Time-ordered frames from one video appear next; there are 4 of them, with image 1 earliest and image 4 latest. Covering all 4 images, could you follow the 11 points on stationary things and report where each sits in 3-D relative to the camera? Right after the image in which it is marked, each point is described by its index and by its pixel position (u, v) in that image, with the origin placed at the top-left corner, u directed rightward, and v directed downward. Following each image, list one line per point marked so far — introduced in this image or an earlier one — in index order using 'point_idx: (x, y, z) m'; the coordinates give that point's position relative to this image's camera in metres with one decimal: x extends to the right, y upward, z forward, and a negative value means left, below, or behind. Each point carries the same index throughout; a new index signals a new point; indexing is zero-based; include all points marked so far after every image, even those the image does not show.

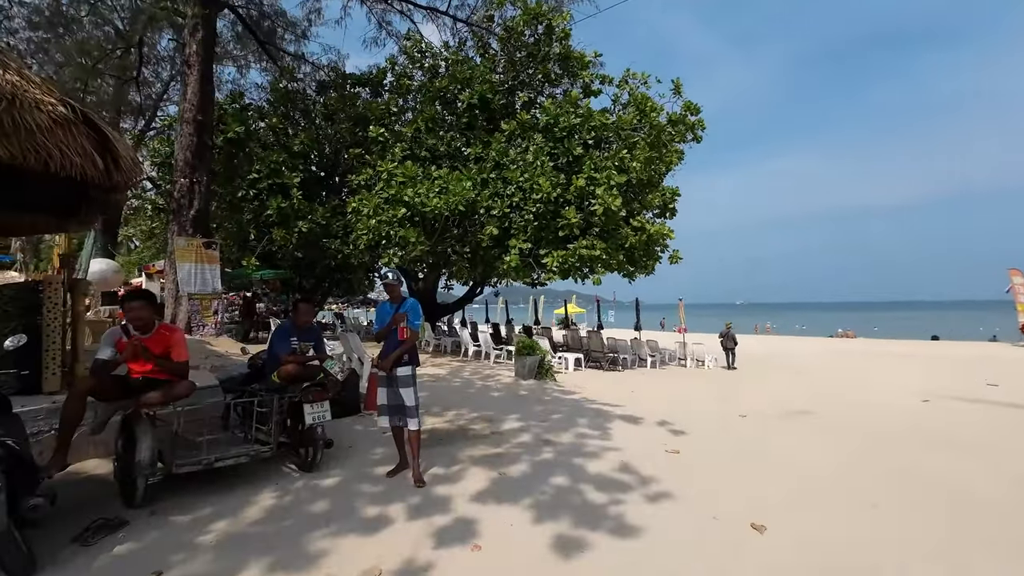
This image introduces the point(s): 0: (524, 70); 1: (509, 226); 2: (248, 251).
0: (+0.5, +8.6, +16.9) m
1: (-0.1, +1.9, +13.2) m
2: (-10.4, +1.5, +16.7) m
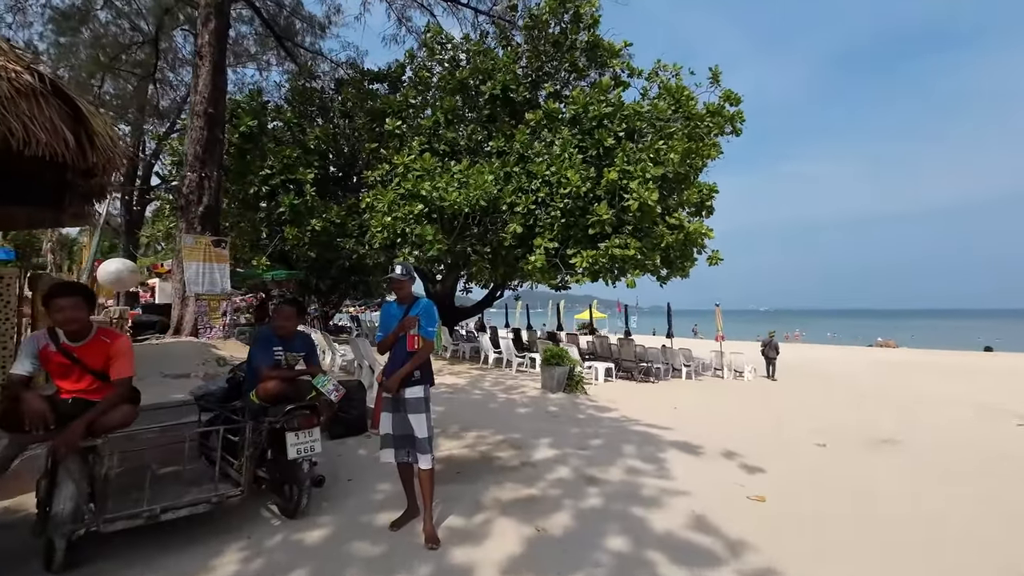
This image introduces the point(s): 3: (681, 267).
0: (+1.4, +8.4, +15.9) m
1: (+0.6, +1.8, +12.2) m
2: (-9.5, +1.4, +16.1) m
3: (+5.4, +0.7, +13.7) m
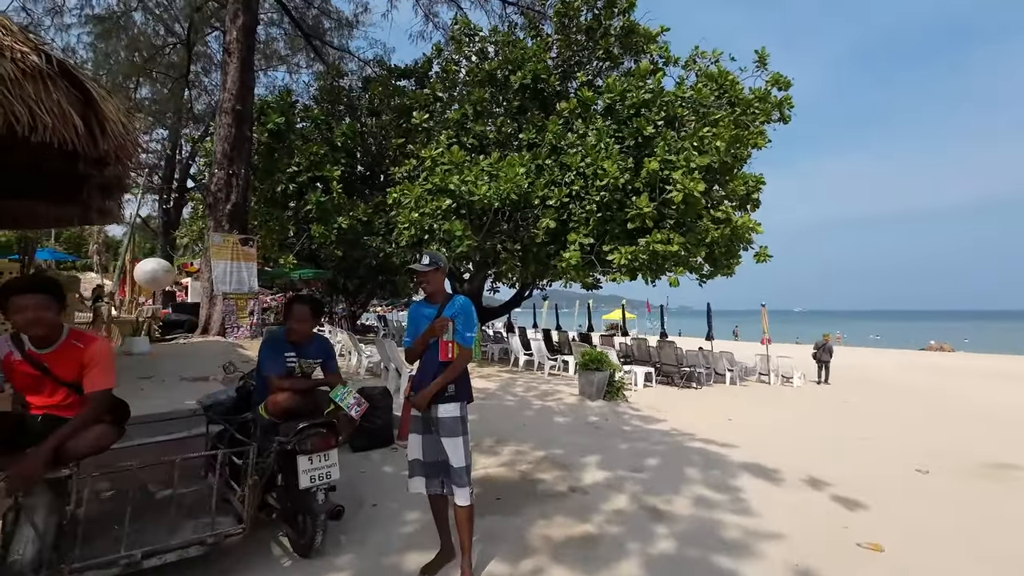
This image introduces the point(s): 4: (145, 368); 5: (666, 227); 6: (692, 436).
0: (+2.5, +8.5, +15.1) m
1: (+1.5, +1.9, +11.5) m
2: (-8.4, +1.5, +16.0) m
3: (+6.4, +0.7, +12.7) m
4: (-6.0, -1.3, +7.0) m
5: (+4.0, +1.6, +11.0) m
6: (+2.6, -2.2, +6.2) m
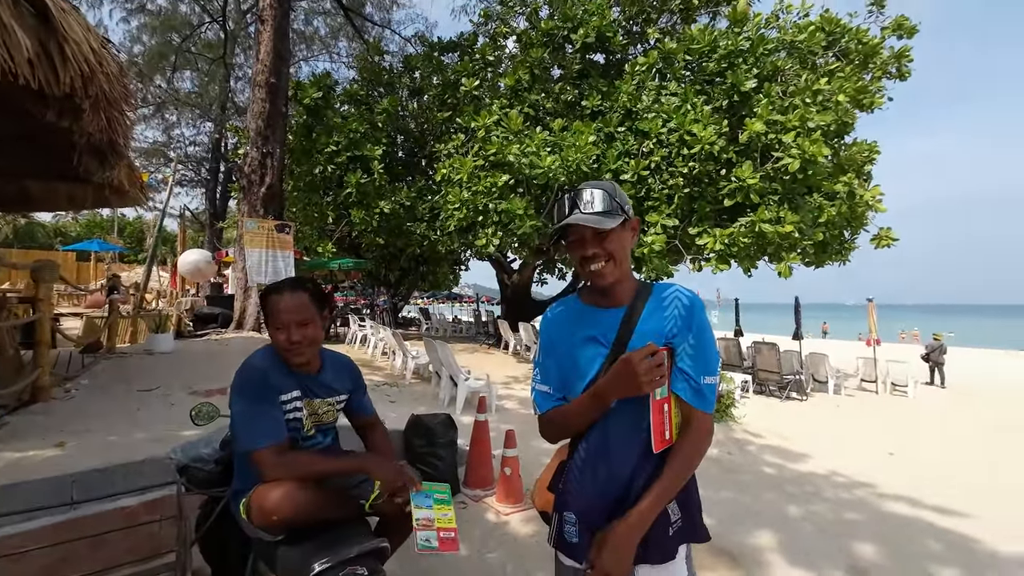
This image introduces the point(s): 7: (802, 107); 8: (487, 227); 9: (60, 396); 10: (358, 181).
0: (+4.3, +8.7, +13.0) m
1: (+3.0, +2.1, +9.6) m
2: (-6.5, +1.8, +14.9) m
3: (+8.0, +0.9, +10.4) m
4: (-4.8, -1.2, +5.8) m
5: (+5.4, +1.8, +8.9) m
6: (+3.7, -2.0, +4.3) m
7: (+6.2, +3.9, +9.1) m
8: (-0.6, +1.4, +10.2) m
9: (-4.9, -1.2, +4.6) m
10: (-4.6, +3.1, +12.7) m
